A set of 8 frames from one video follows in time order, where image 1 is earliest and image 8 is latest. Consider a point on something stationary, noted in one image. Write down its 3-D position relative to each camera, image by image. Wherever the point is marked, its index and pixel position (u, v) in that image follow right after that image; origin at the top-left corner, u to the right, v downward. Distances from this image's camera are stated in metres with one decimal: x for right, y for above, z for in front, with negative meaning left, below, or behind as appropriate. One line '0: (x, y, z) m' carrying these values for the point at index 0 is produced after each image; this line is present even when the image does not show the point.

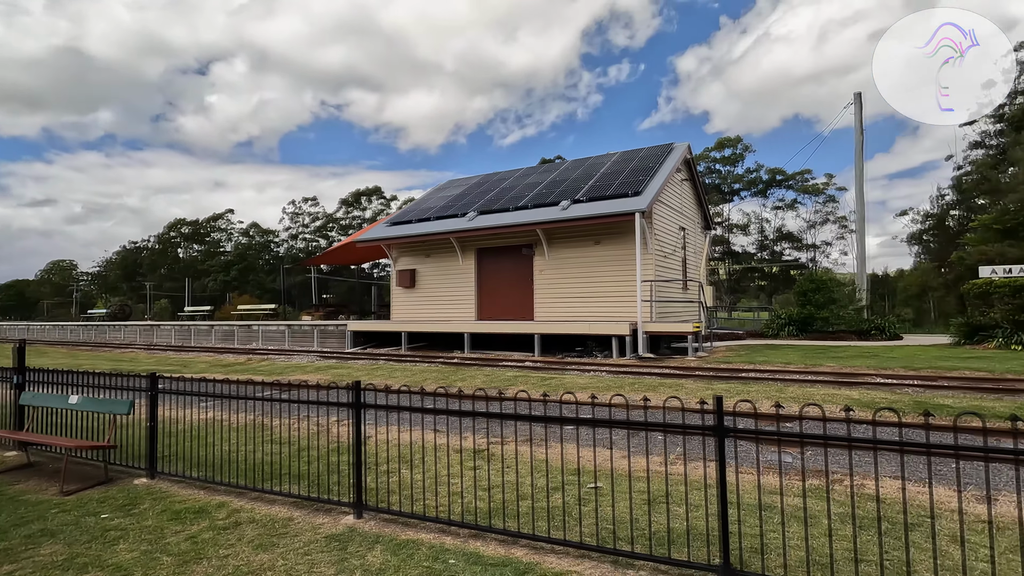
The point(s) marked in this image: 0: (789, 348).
0: (+7.6, -1.6, +14.6) m
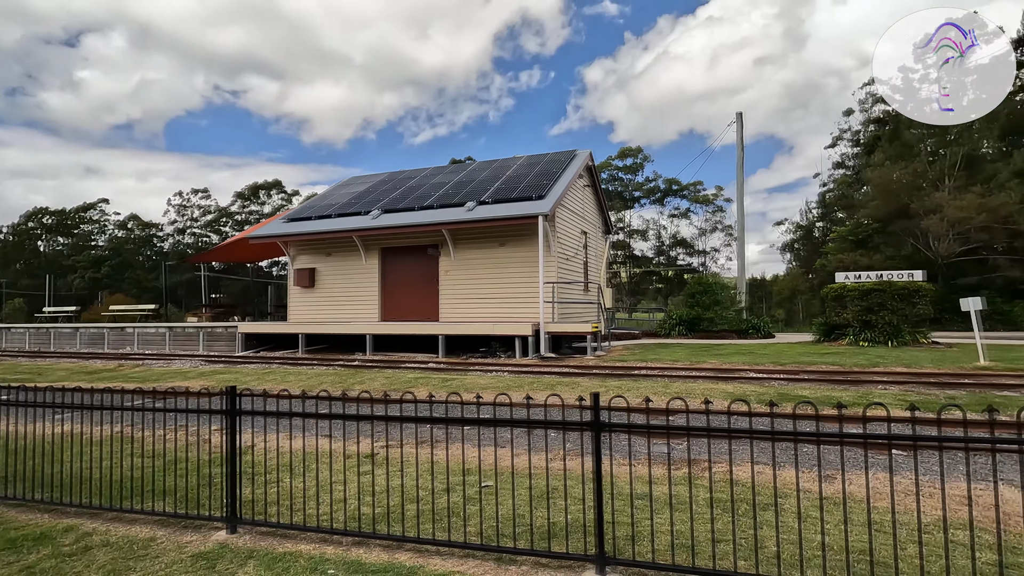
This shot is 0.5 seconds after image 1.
0: (+4.9, -1.7, +15.6) m
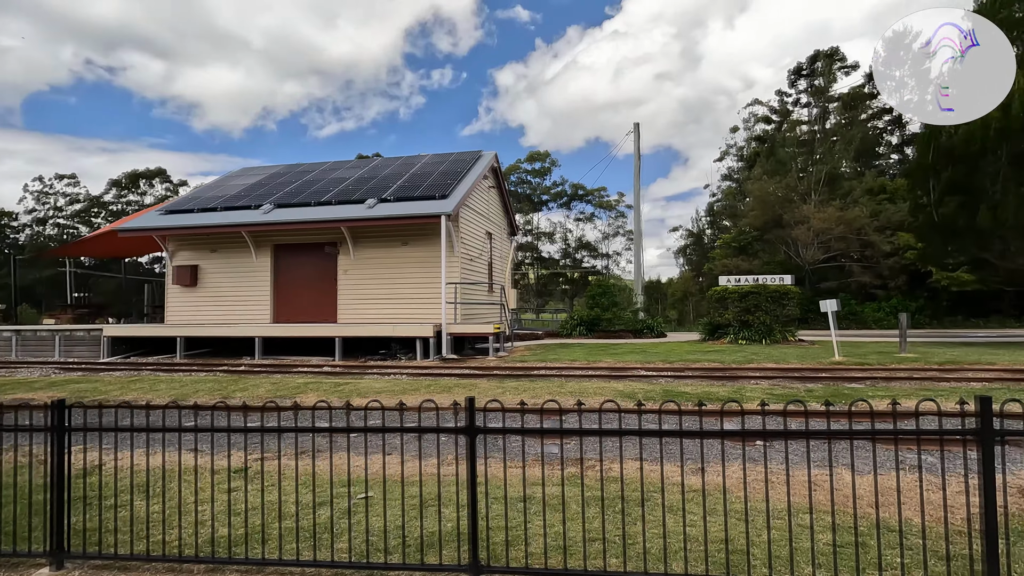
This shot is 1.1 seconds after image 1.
0: (+2.0, -1.8, +16.1) m
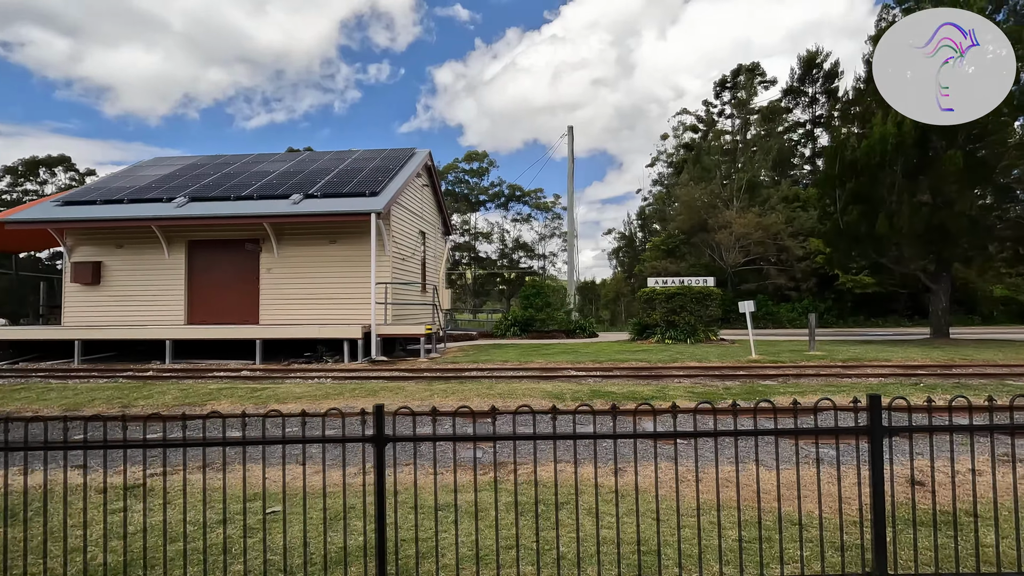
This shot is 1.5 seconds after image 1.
0: (0.0, -1.8, +16.1) m
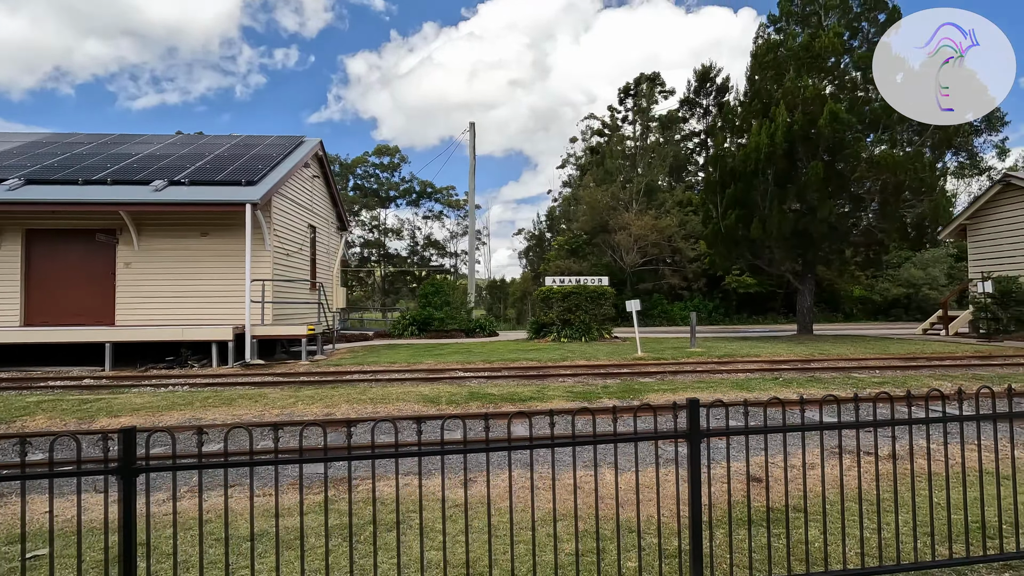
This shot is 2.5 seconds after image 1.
0: (-3.1, -1.7, +15.5) m
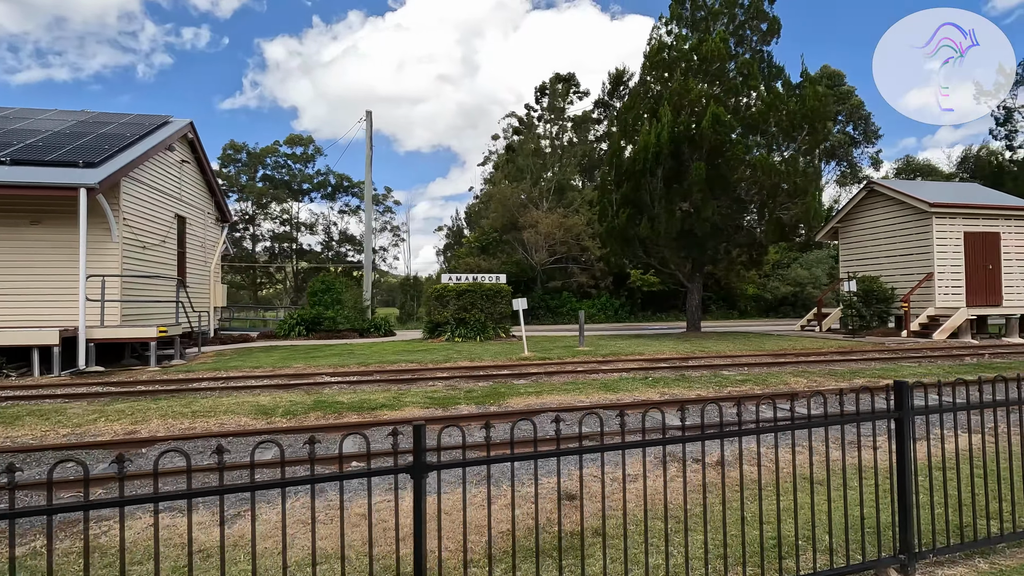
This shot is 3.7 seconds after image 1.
0: (-6.2, -1.6, +14.3) m
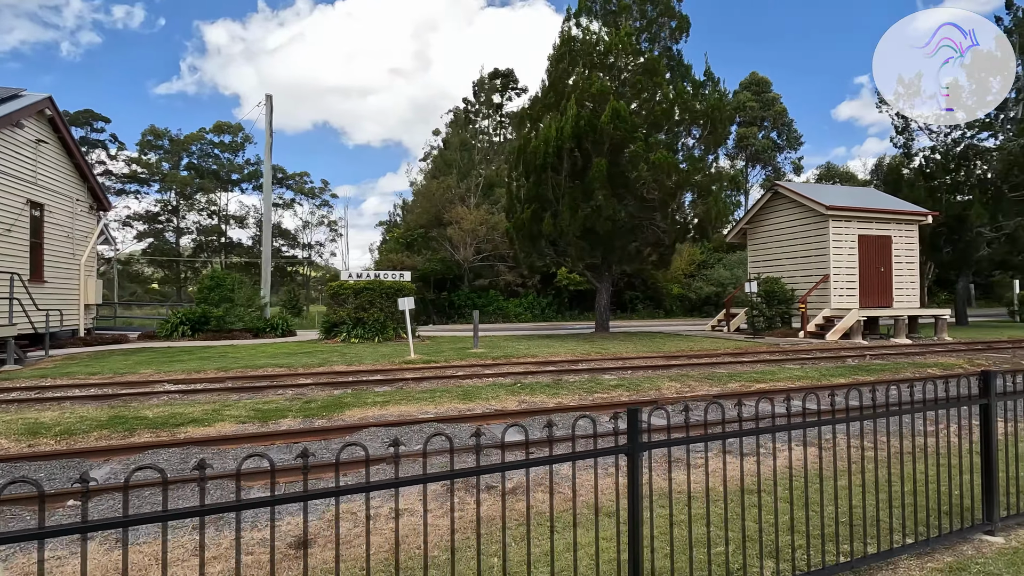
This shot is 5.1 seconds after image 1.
0: (-8.8, -1.5, +12.9) m
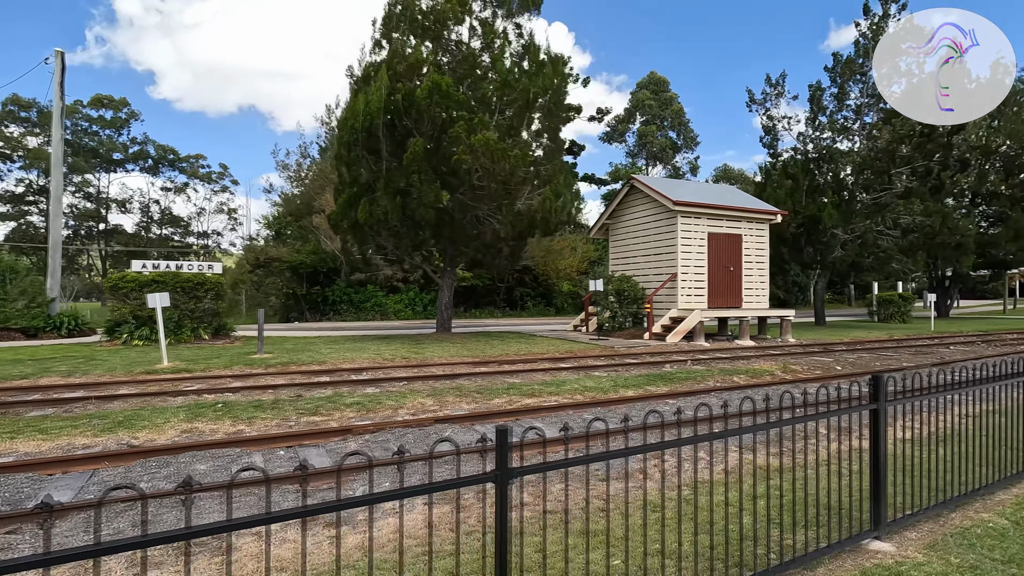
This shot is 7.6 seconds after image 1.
0: (-13.0, -1.3, +10.1) m
